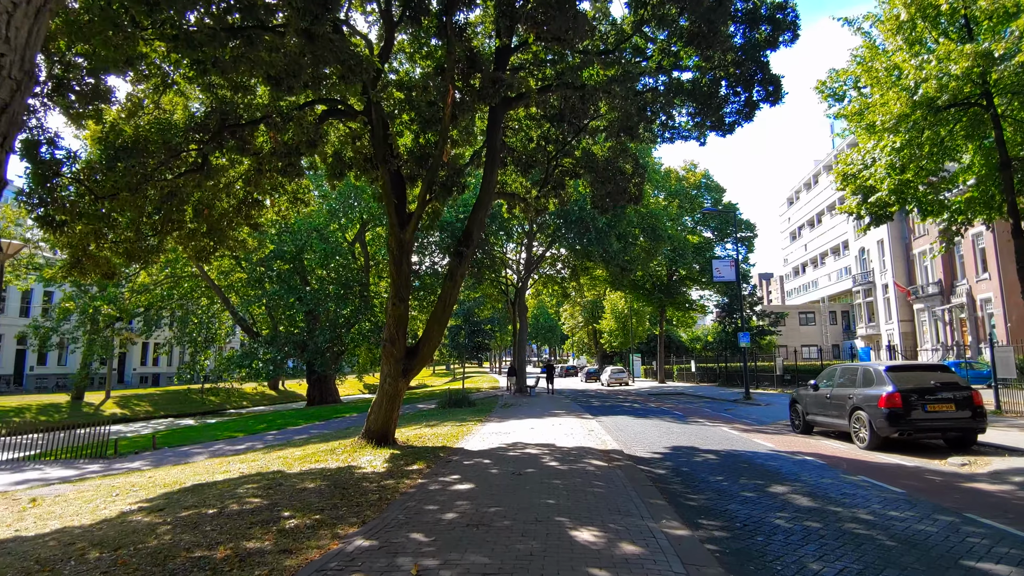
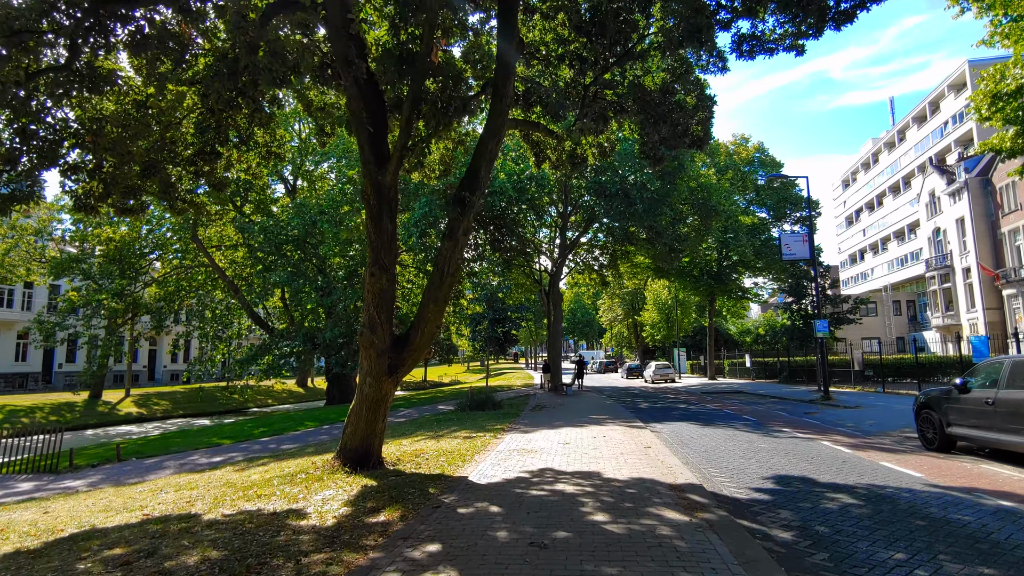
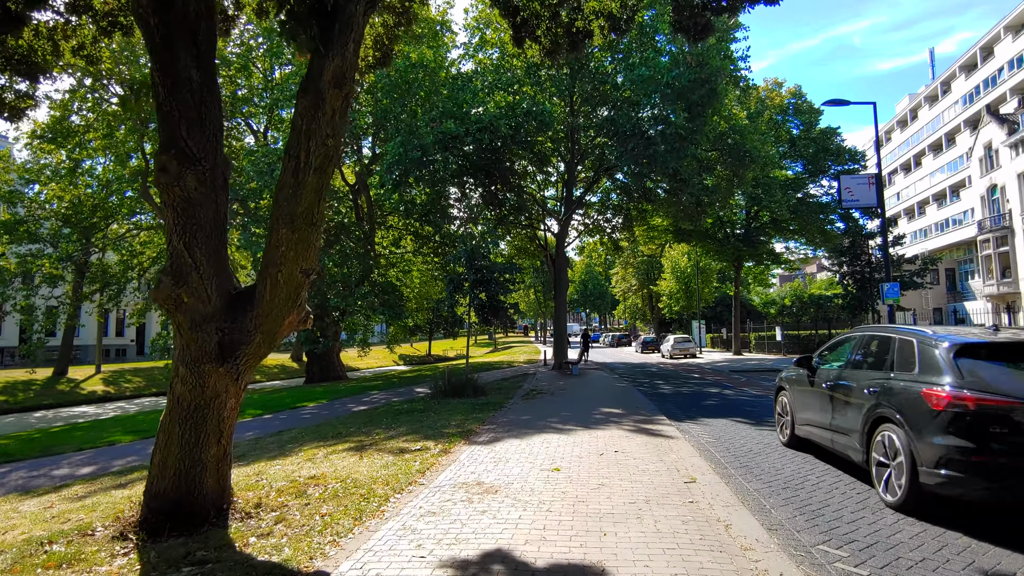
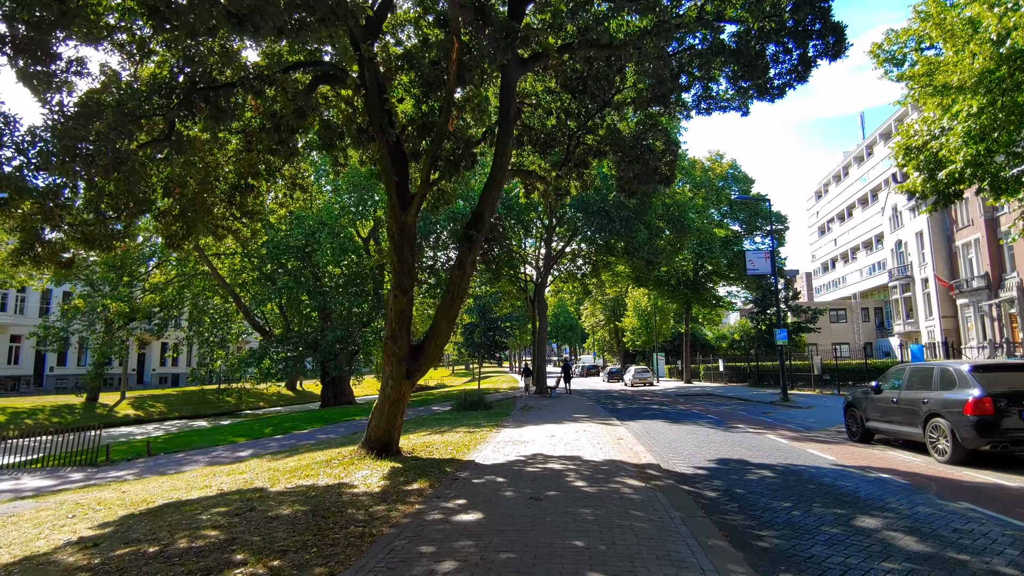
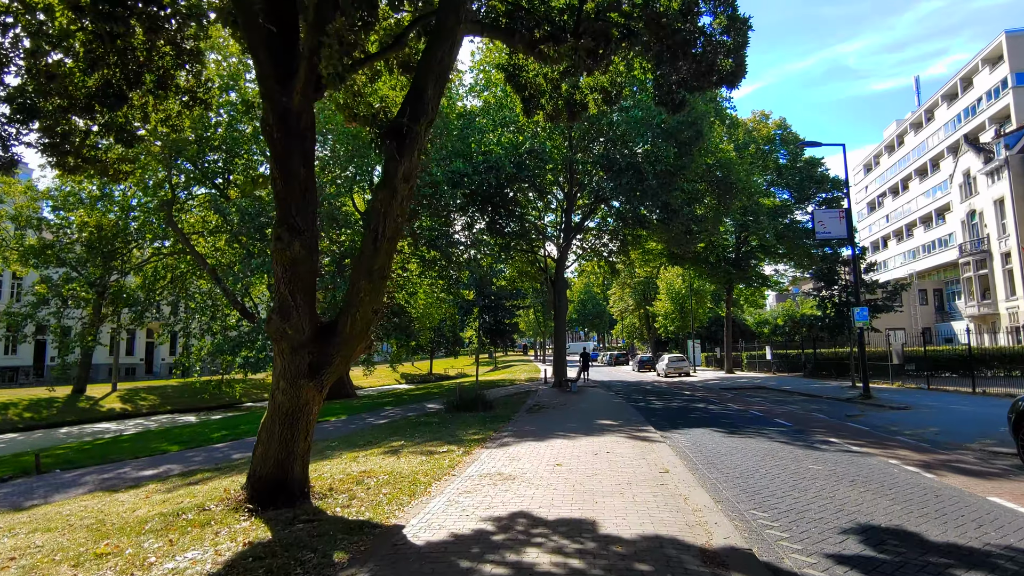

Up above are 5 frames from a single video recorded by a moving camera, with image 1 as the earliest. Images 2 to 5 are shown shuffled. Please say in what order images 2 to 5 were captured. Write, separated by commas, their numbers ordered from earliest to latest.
4, 2, 5, 3
